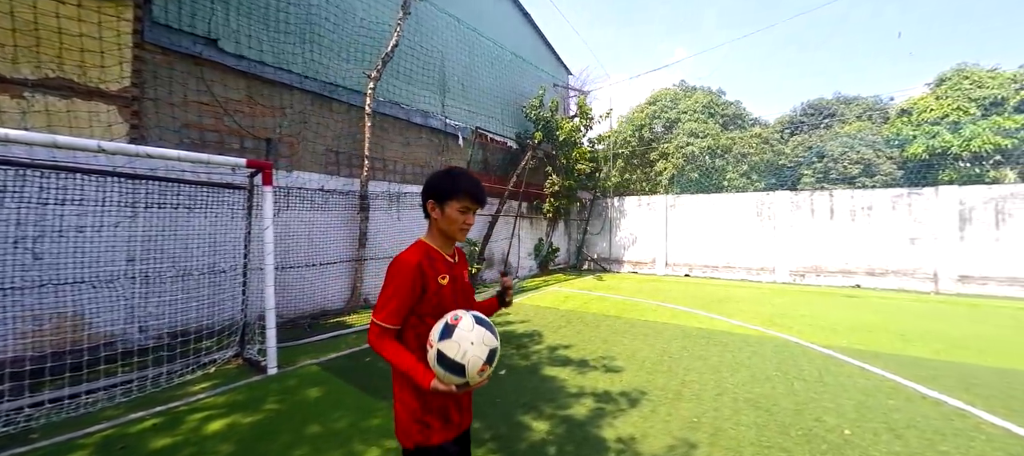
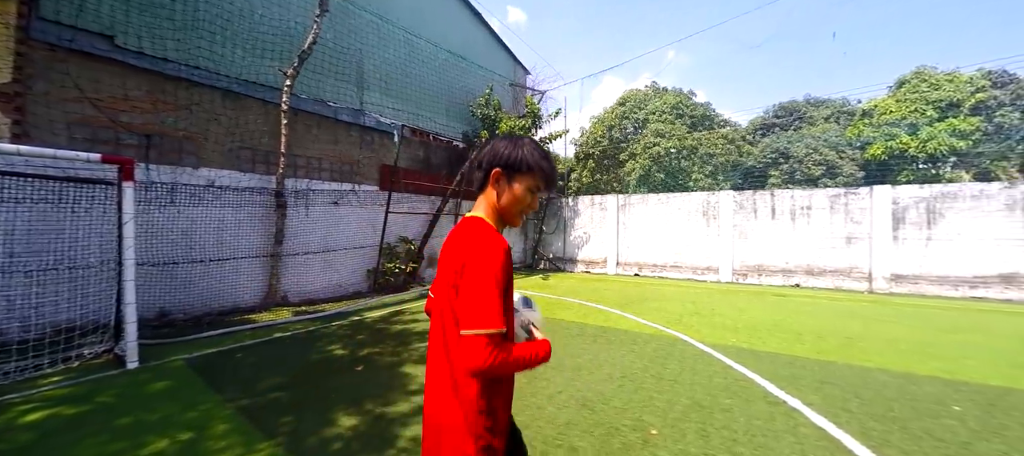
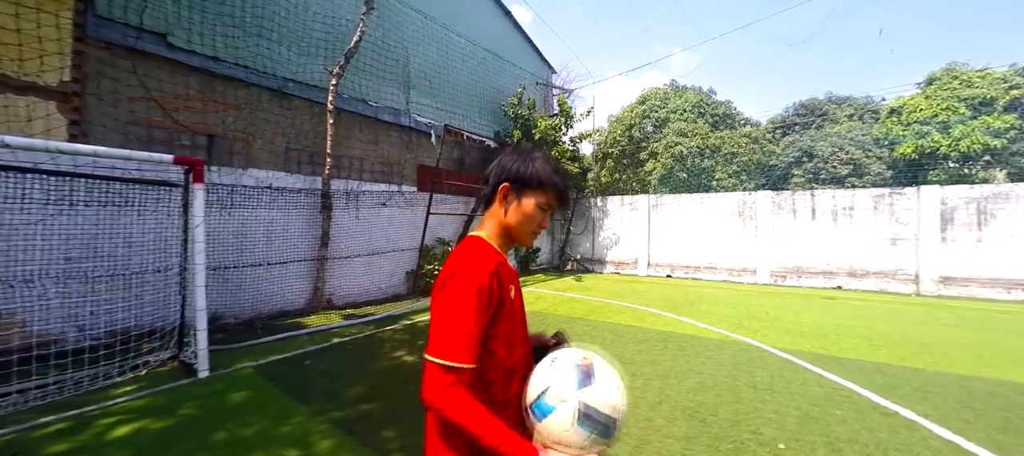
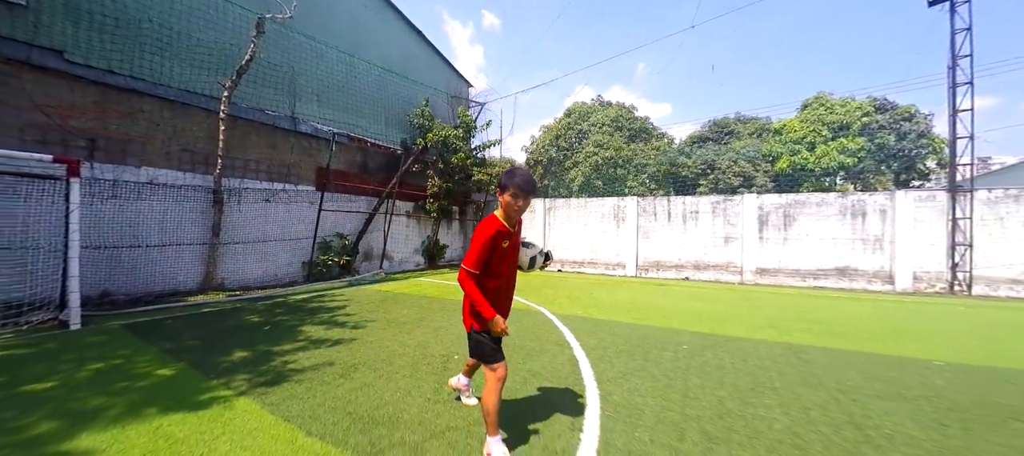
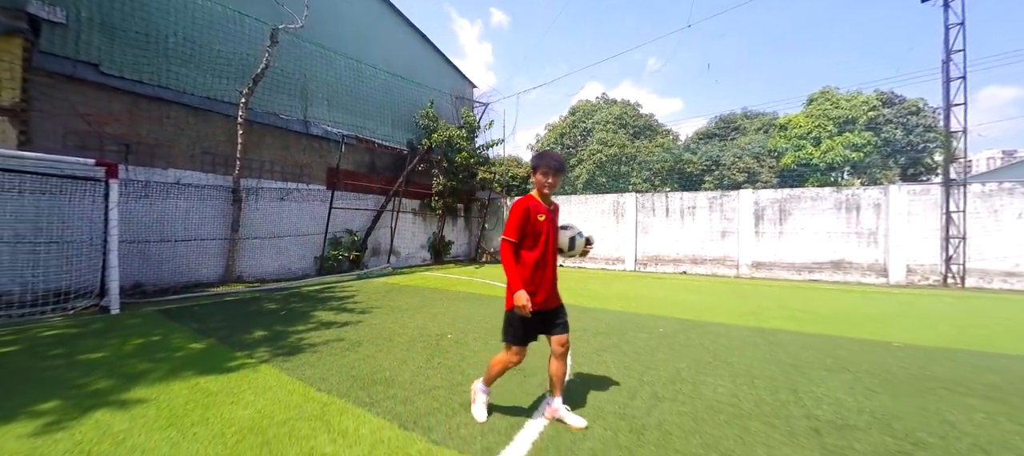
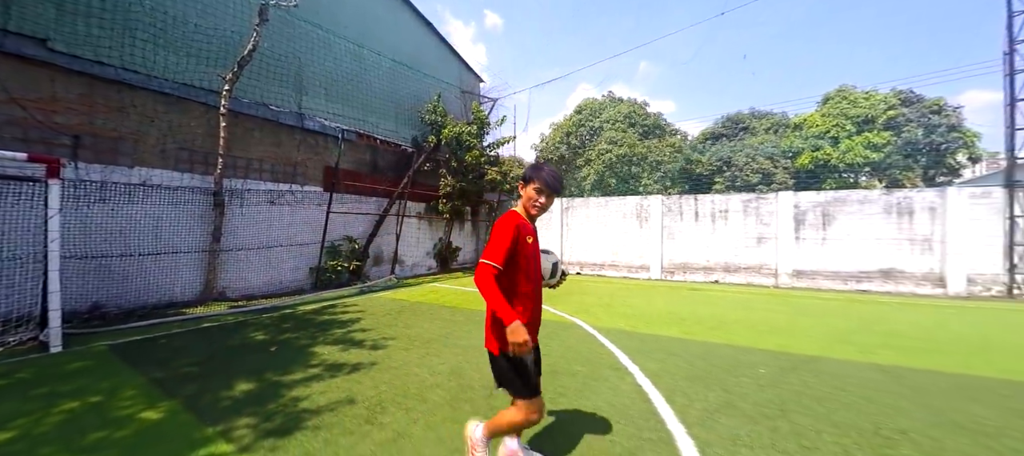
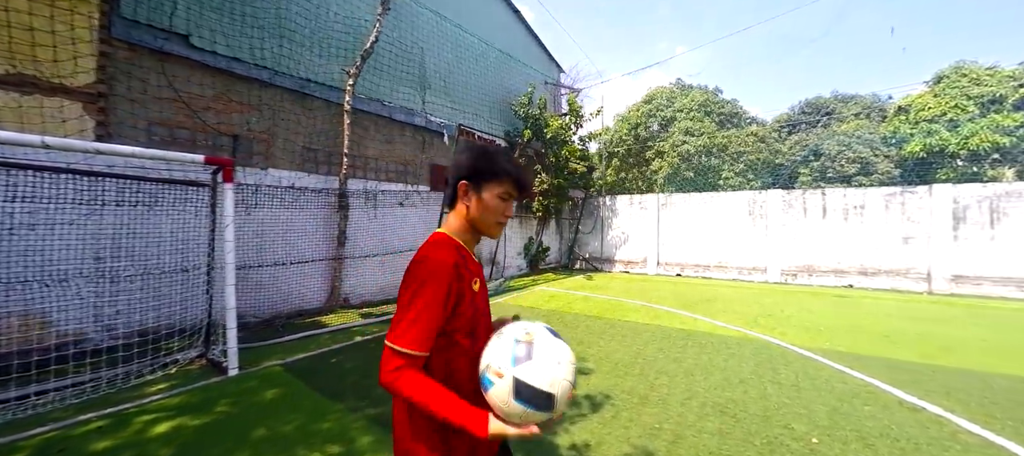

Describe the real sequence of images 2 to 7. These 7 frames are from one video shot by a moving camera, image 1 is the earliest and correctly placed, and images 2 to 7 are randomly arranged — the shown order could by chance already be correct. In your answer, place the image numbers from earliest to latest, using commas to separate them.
7, 3, 2, 6, 4, 5
